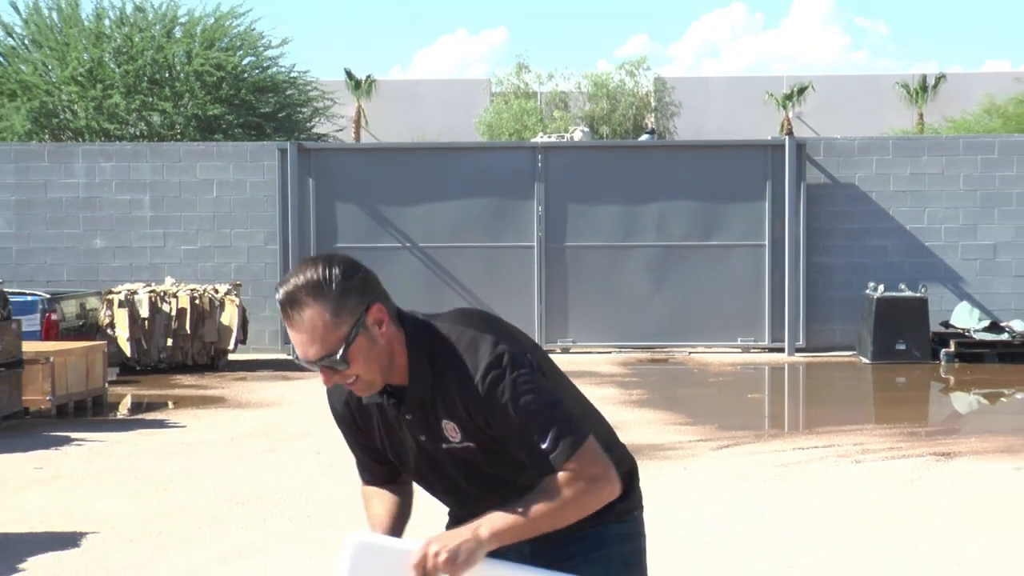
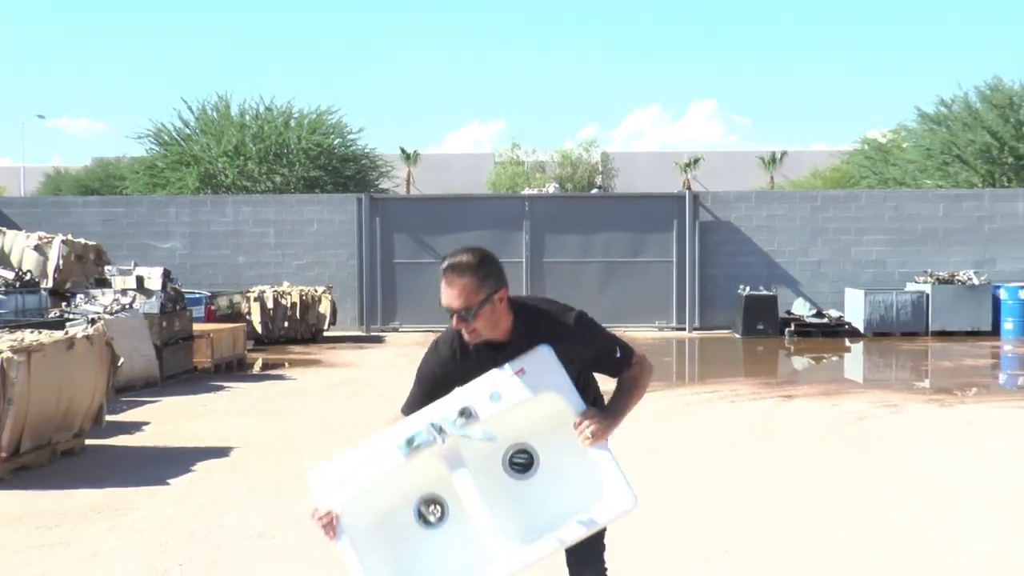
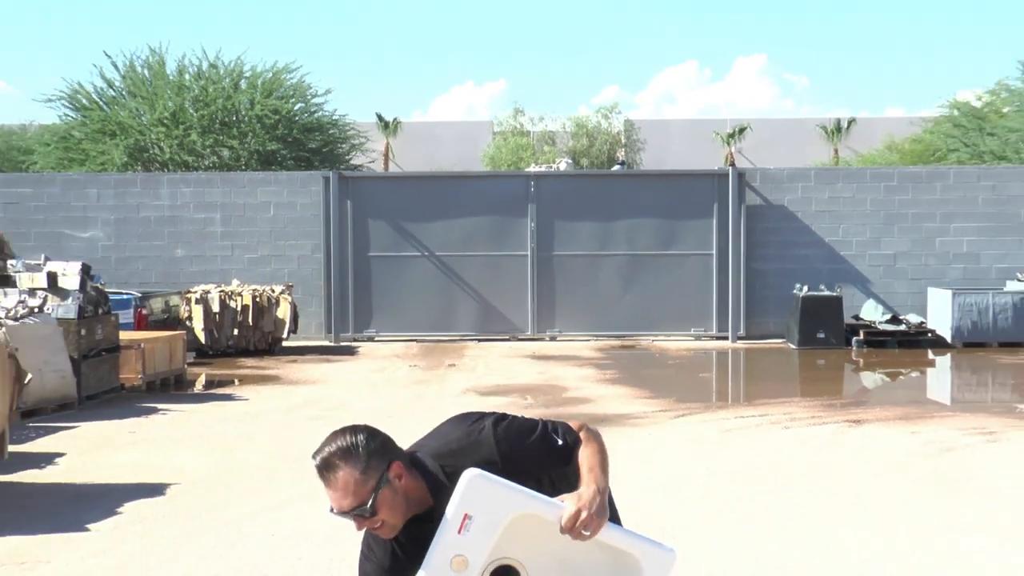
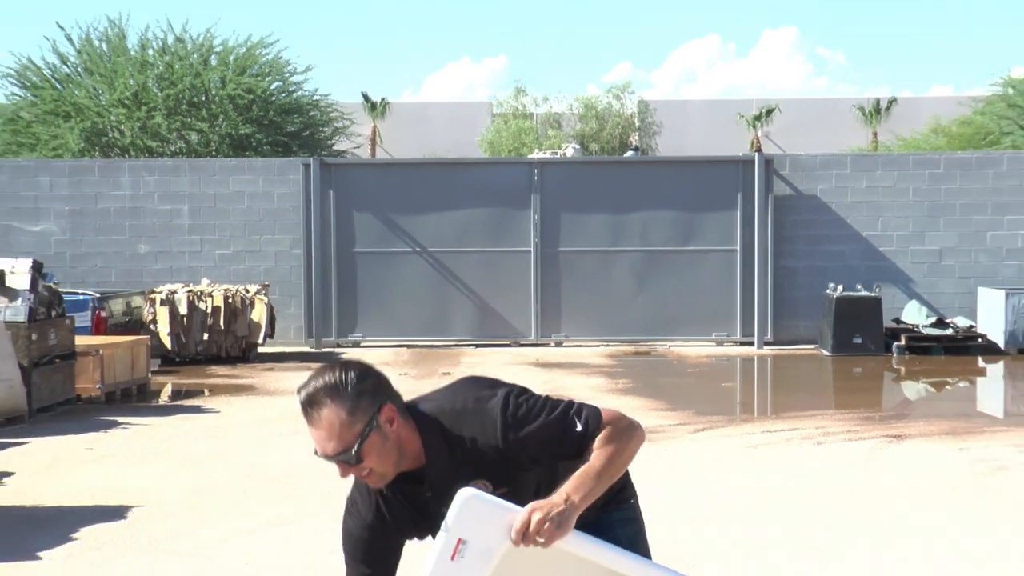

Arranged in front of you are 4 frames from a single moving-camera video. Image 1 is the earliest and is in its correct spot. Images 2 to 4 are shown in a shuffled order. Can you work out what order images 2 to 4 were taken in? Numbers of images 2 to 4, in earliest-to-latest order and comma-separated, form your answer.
4, 3, 2
